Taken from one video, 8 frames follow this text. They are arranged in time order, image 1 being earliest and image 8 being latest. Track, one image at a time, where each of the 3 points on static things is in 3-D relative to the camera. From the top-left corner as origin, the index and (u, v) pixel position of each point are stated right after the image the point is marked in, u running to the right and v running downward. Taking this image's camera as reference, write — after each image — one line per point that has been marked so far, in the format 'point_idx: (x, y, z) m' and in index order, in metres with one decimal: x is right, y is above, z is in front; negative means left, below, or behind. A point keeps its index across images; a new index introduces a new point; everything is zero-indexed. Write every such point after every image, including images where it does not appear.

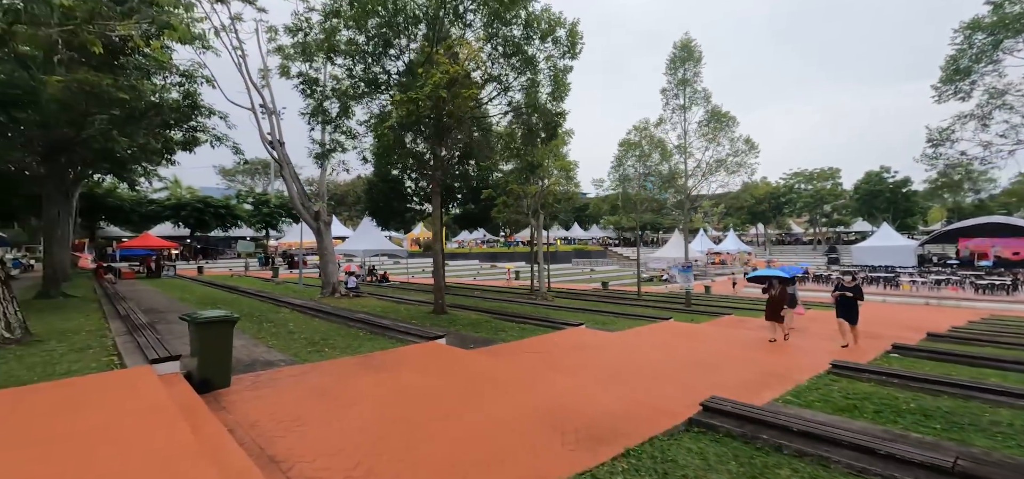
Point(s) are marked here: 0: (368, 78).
0: (-3.8, +4.5, +12.5) m
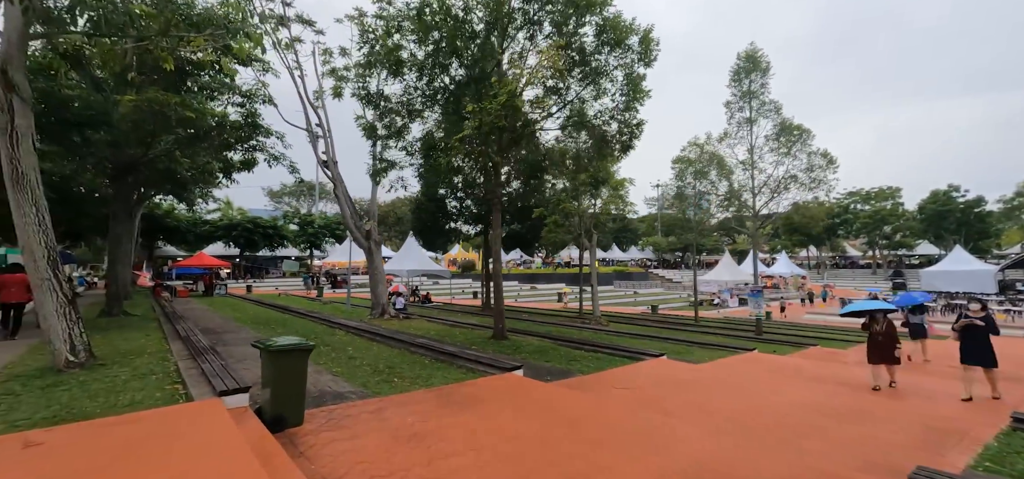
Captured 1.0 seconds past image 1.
0: (-2.1, +3.9, +12.2) m
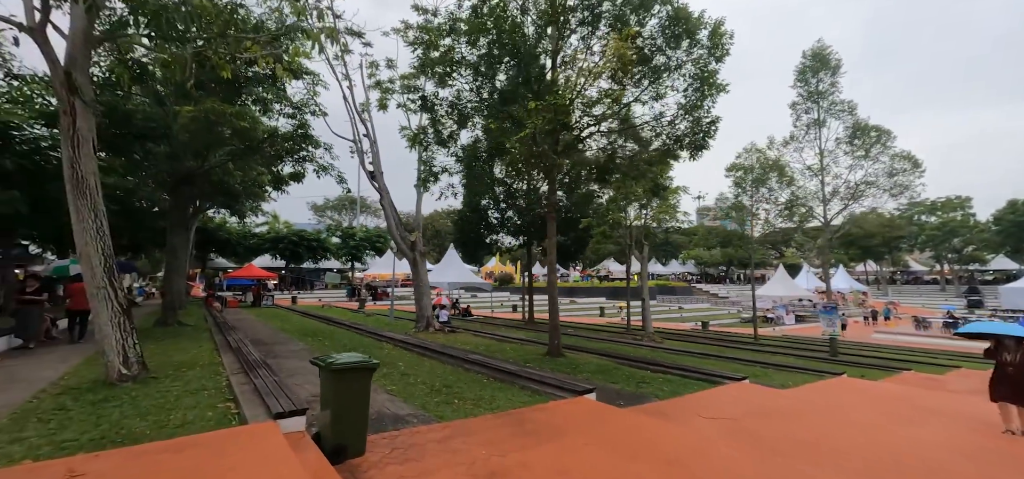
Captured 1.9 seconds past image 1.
0: (-0.8, +3.7, +11.8) m
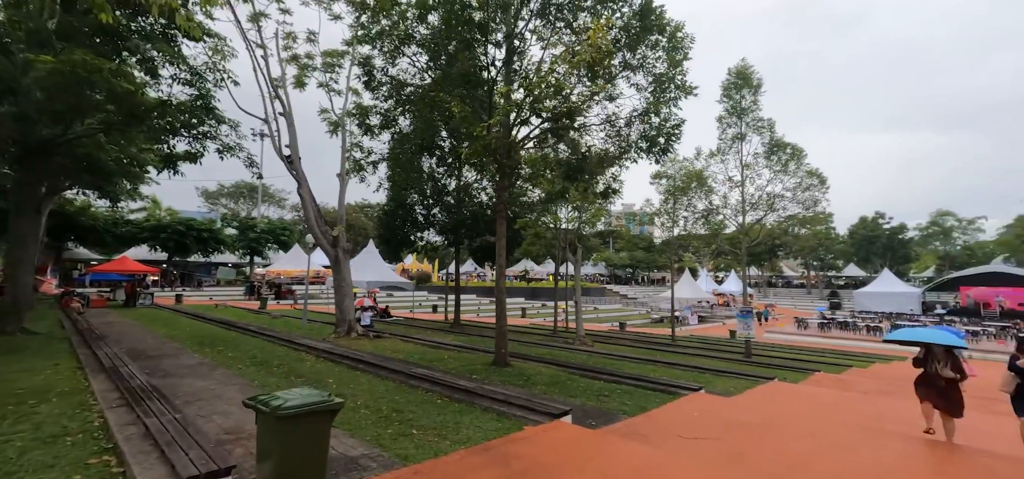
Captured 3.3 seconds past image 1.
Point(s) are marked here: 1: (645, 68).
0: (-2.0, +3.7, +10.8) m
1: (+2.6, +3.4, +9.2) m
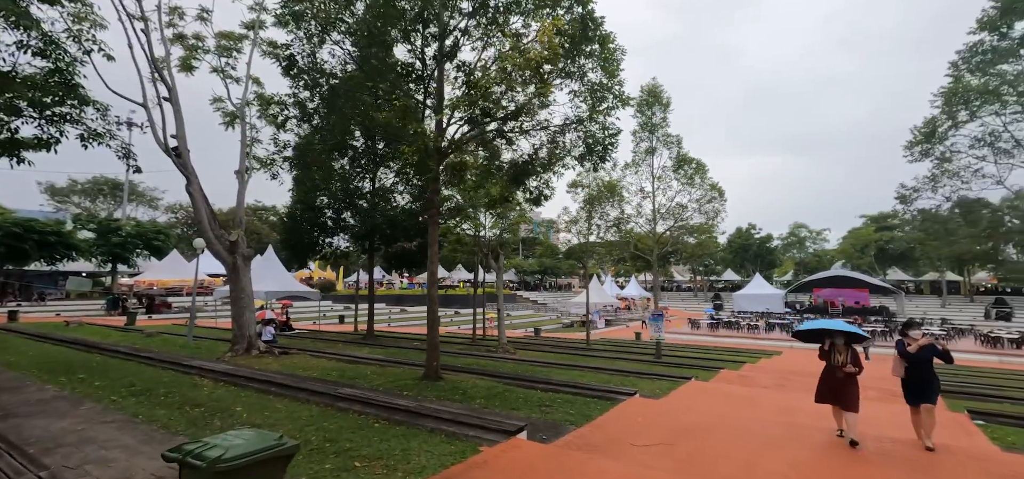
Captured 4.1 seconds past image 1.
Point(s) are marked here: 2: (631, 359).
0: (-3.5, +3.6, +9.9) m
1: (+1.4, +3.2, +9.3) m
2: (+3.8, -3.9, +15.3) m
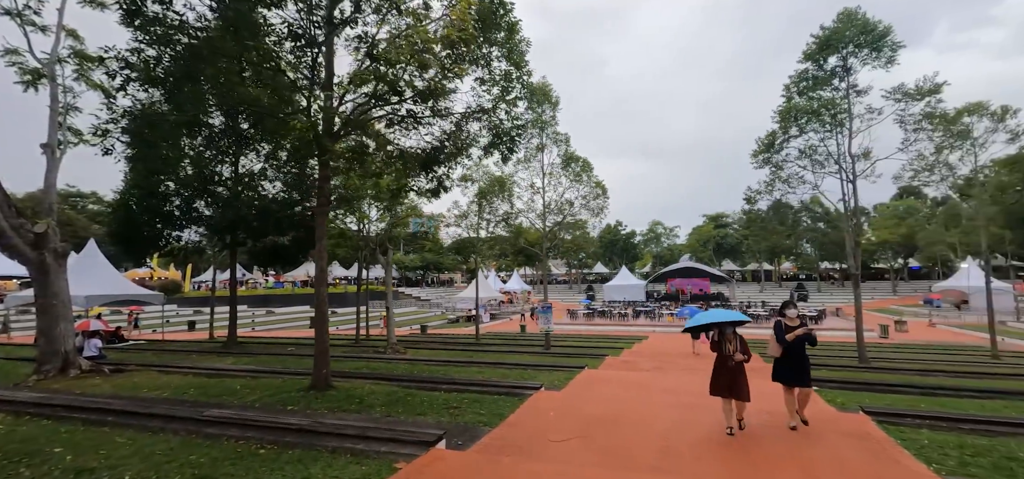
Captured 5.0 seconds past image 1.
0: (-5.4, +3.8, +8.3) m
1: (-0.5, +3.4, +9.0) m
2: (+0.3, -3.7, +15.4) m
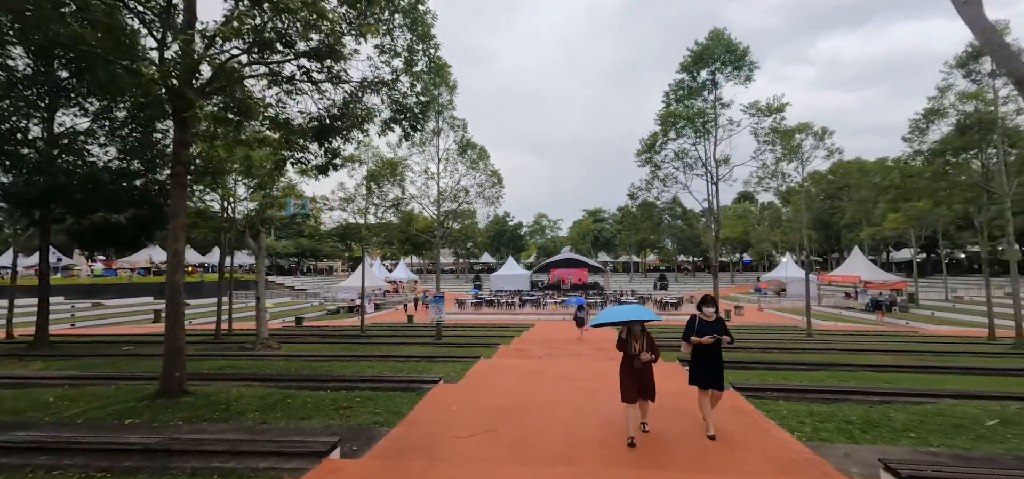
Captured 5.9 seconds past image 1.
0: (-6.8, +4.1, +6.3) m
1: (-2.2, +3.7, +8.1) m
2: (-3.2, -3.2, +14.8) m
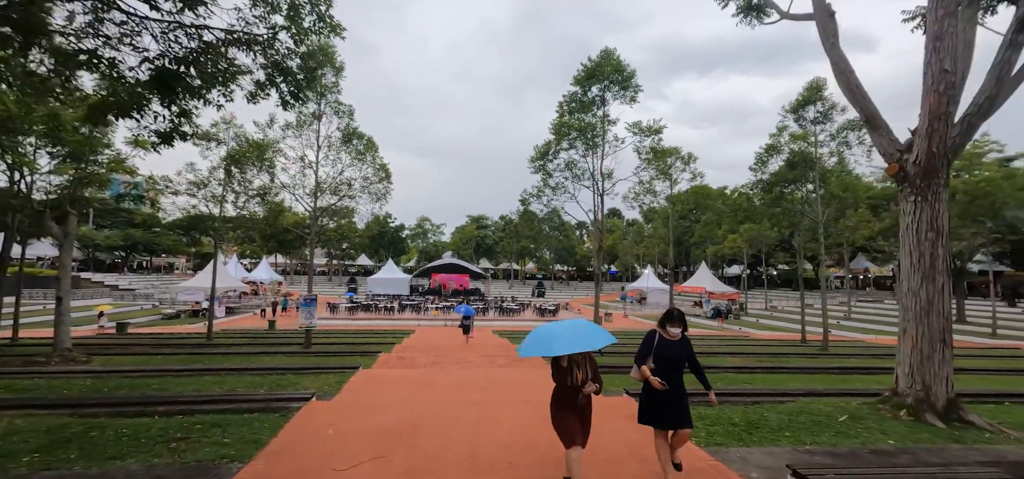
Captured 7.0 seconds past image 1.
0: (-7.5, +4.5, +3.8) m
1: (-3.6, +3.8, +6.7) m
2: (-6.5, -3.1, +12.7) m
